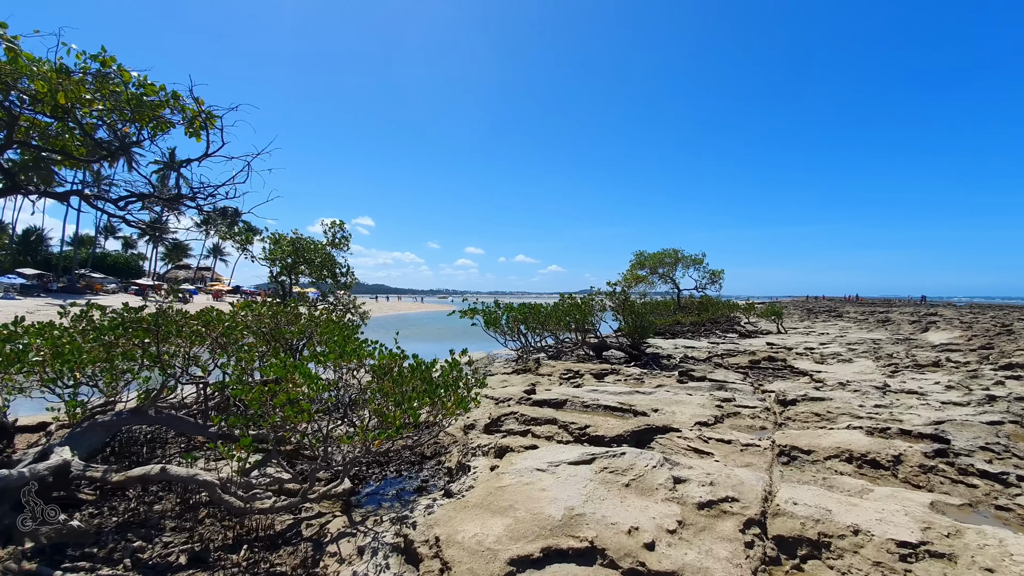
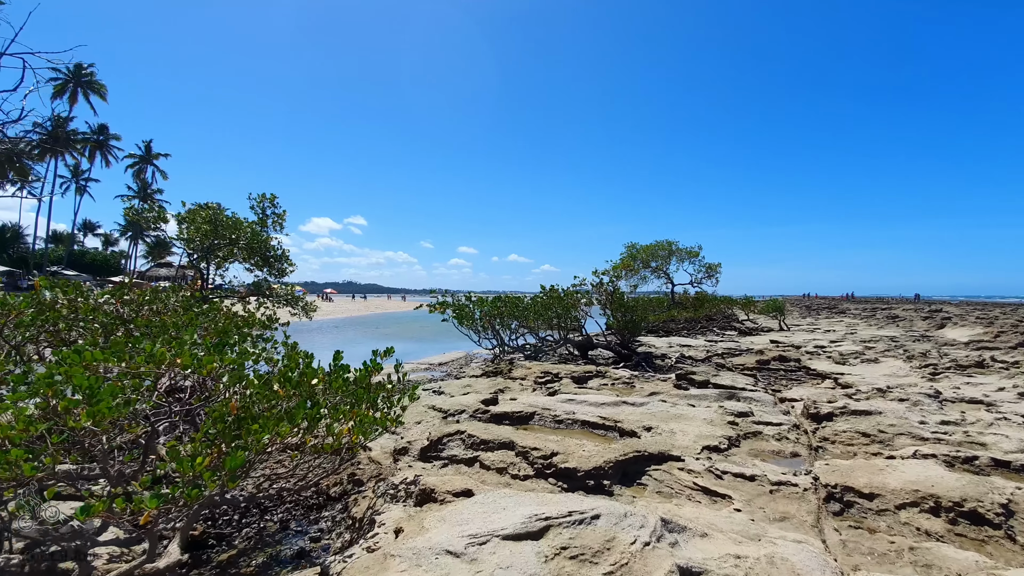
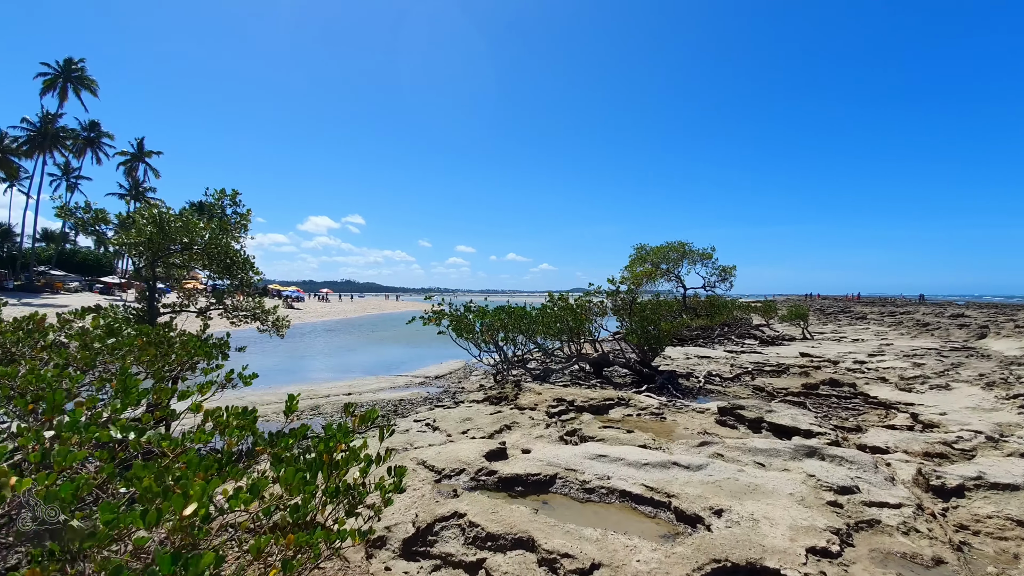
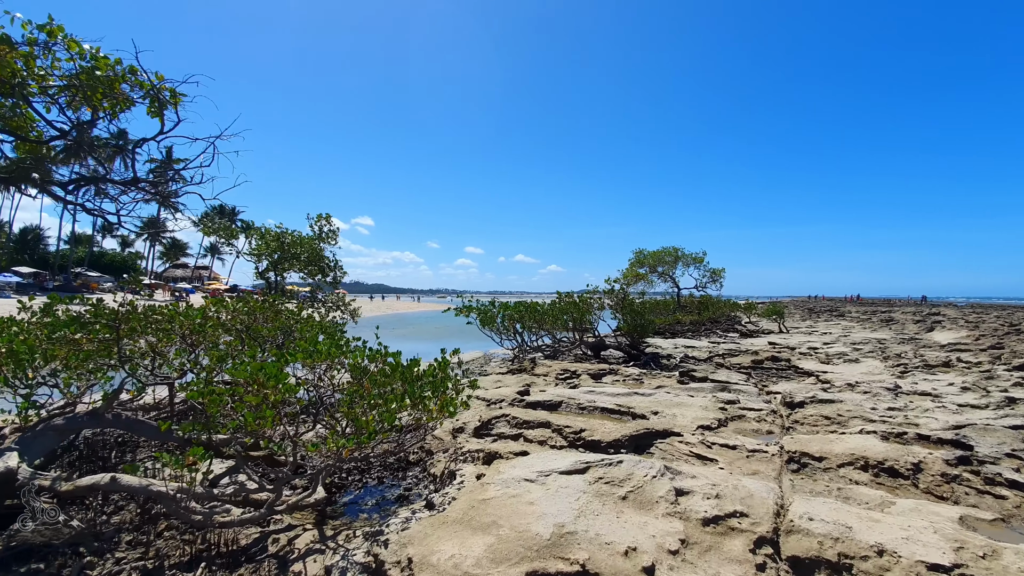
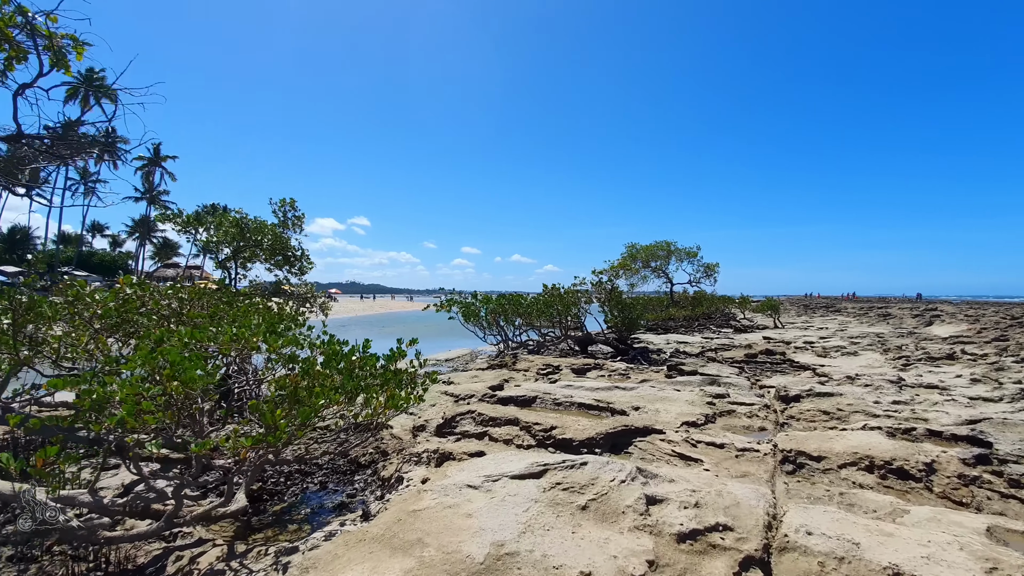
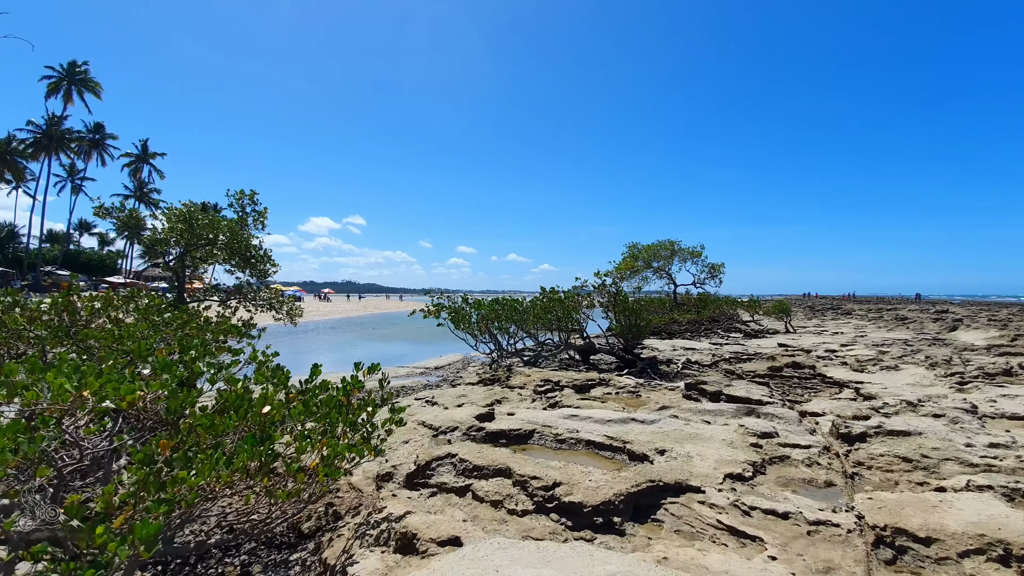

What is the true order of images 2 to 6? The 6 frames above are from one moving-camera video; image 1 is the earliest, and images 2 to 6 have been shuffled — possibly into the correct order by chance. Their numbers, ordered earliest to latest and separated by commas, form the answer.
4, 5, 2, 6, 3
